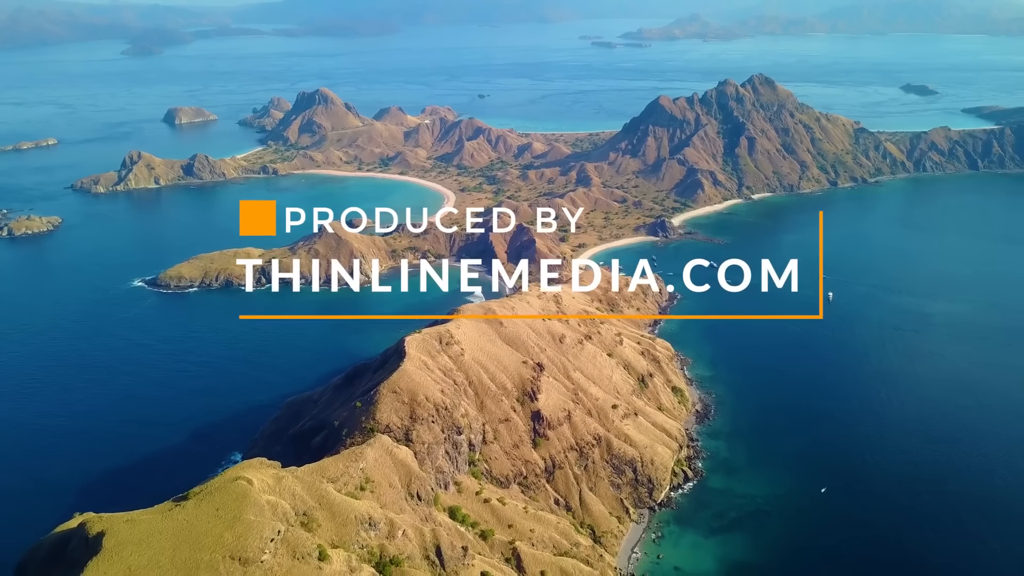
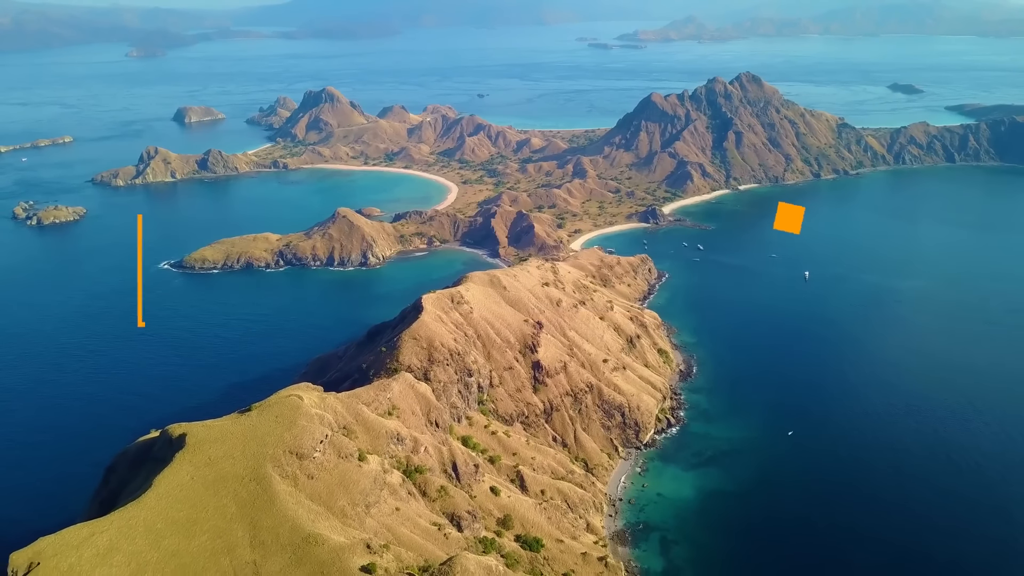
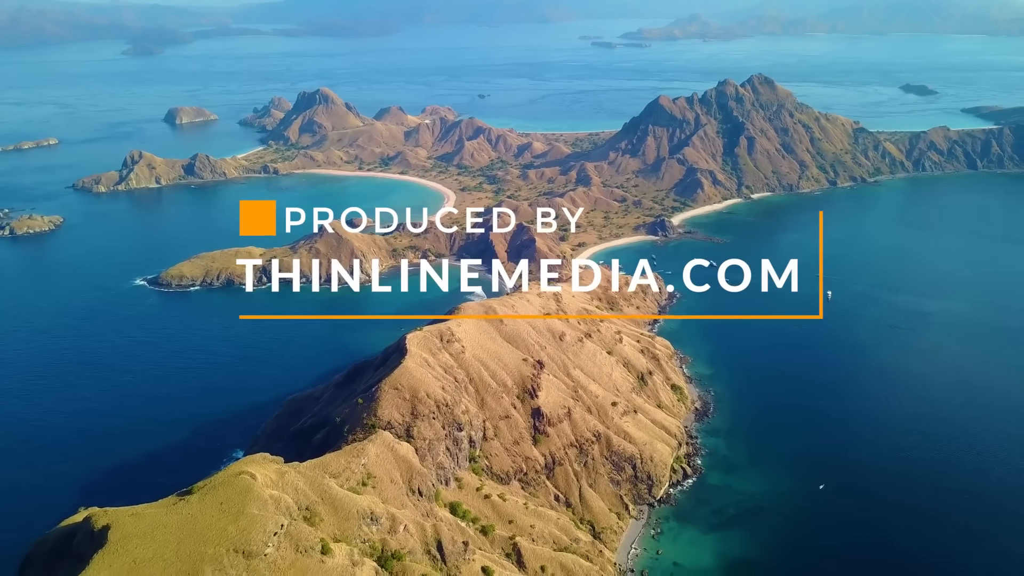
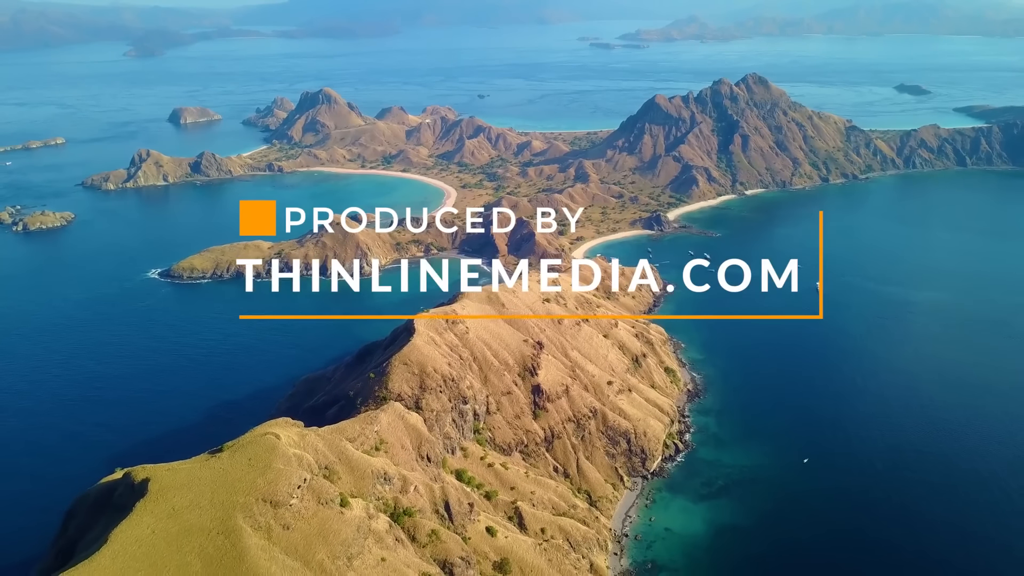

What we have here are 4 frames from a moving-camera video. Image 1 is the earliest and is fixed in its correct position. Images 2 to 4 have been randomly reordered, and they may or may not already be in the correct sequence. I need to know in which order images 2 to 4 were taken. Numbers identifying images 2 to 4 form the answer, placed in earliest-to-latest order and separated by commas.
3, 4, 2
